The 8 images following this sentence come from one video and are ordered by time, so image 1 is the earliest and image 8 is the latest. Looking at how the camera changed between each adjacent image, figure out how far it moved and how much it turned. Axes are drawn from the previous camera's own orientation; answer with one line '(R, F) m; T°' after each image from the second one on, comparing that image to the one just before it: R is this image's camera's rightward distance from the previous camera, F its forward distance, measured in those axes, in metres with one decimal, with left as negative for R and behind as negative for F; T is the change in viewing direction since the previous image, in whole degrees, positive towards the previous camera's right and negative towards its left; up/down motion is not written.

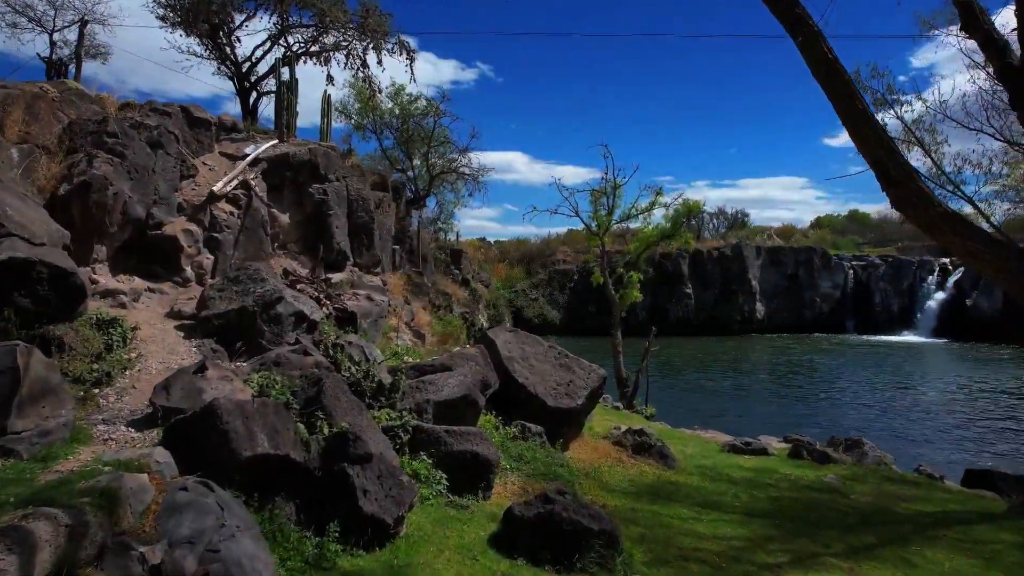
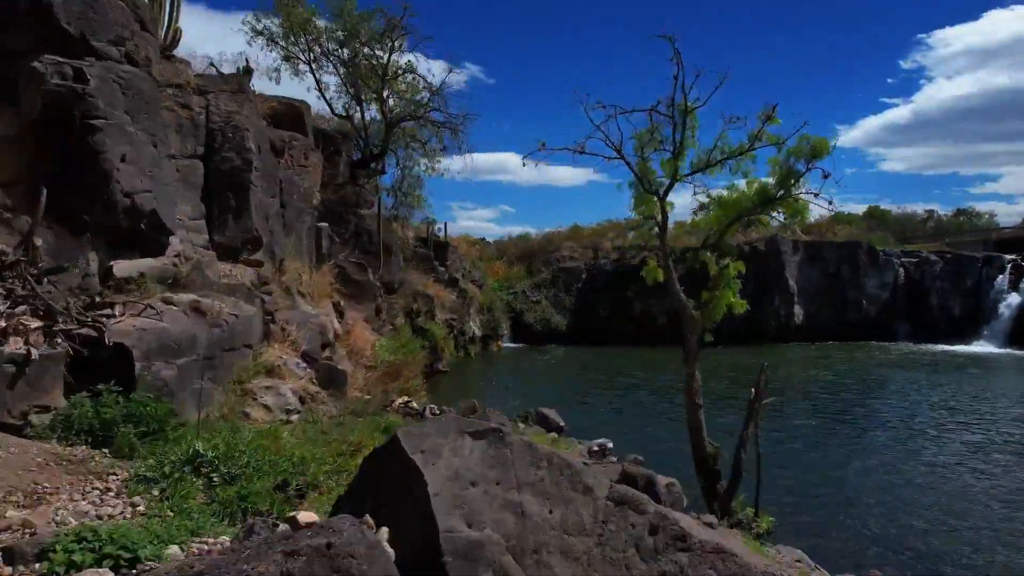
(+0.1, +6.2) m; 0°
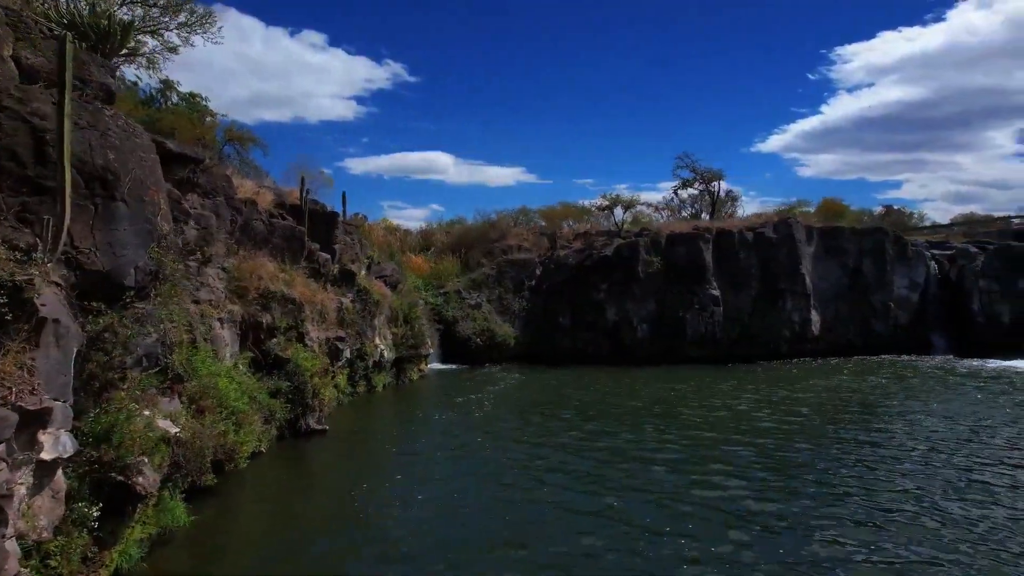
(+0.2, +10.1) m; +6°
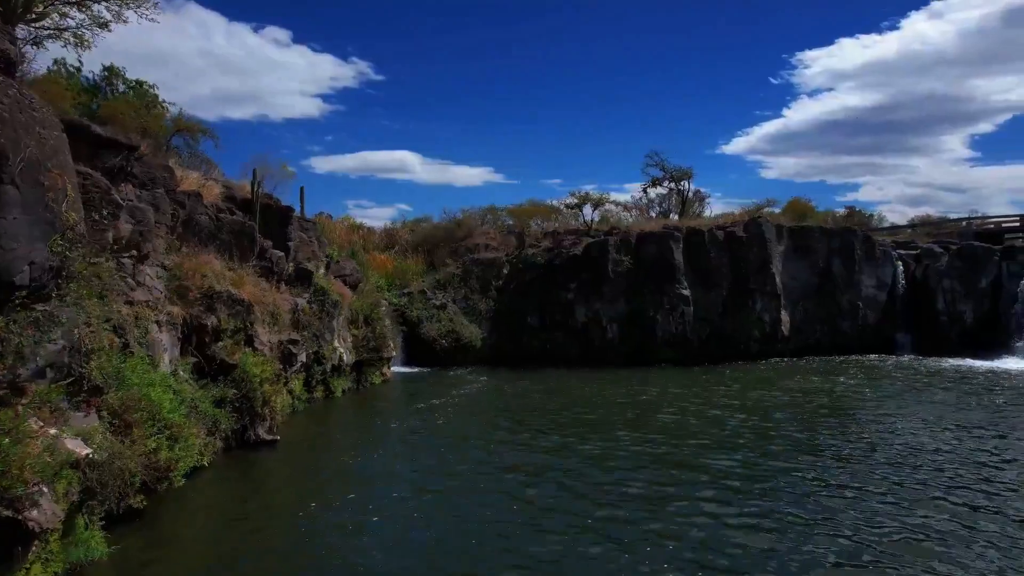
(0.0, +0.9) m; +3°
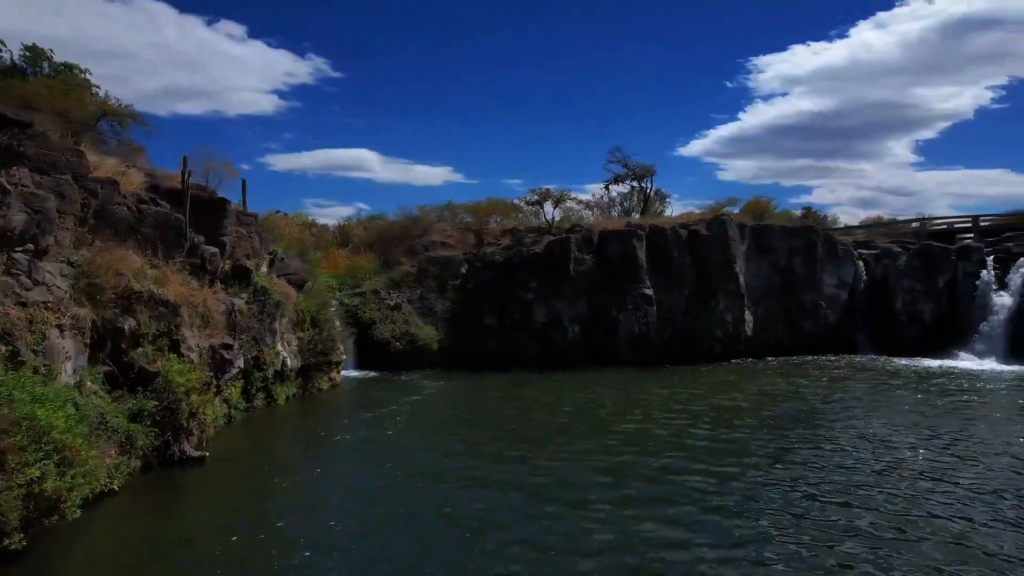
(+0.1, +1.1) m; +3°
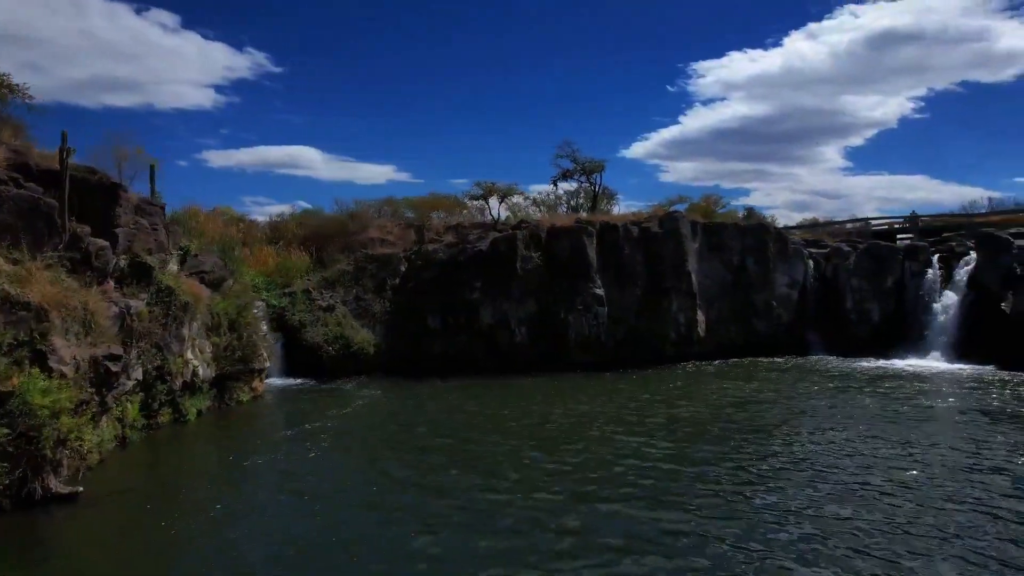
(+0.1, +1.7) m; +5°
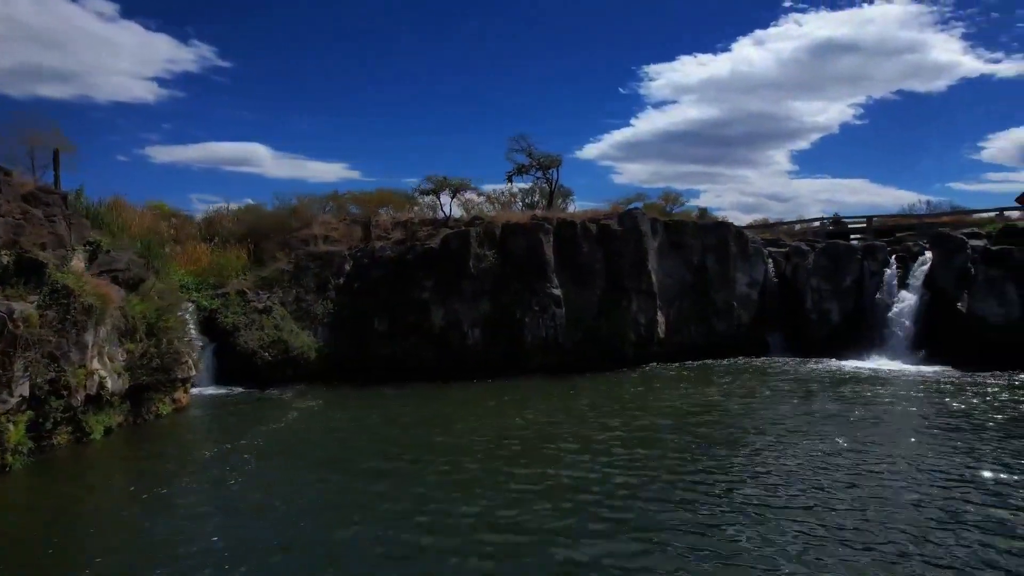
(+0.1, +1.5) m; +4°
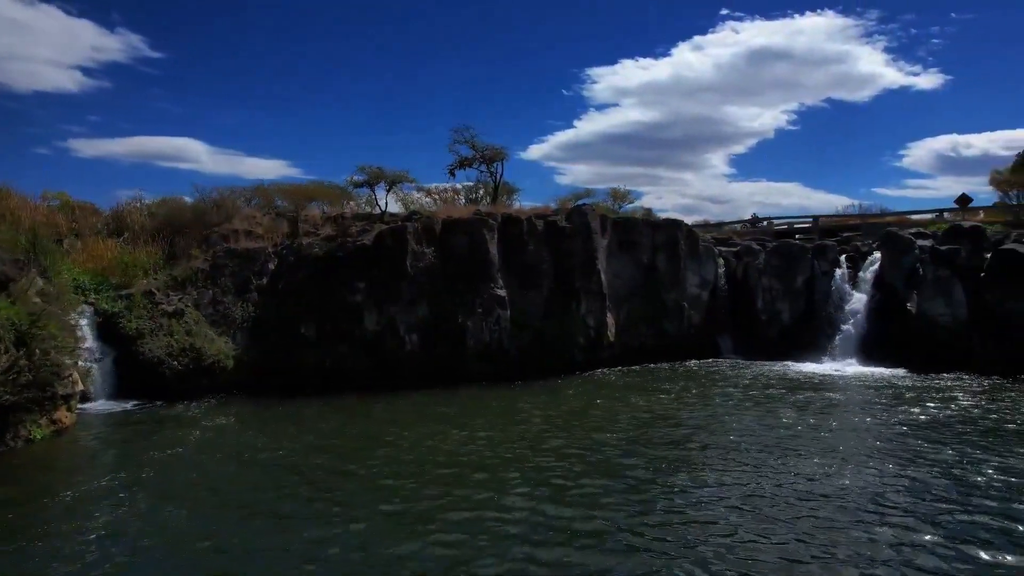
(+0.1, +1.9) m; +5°
